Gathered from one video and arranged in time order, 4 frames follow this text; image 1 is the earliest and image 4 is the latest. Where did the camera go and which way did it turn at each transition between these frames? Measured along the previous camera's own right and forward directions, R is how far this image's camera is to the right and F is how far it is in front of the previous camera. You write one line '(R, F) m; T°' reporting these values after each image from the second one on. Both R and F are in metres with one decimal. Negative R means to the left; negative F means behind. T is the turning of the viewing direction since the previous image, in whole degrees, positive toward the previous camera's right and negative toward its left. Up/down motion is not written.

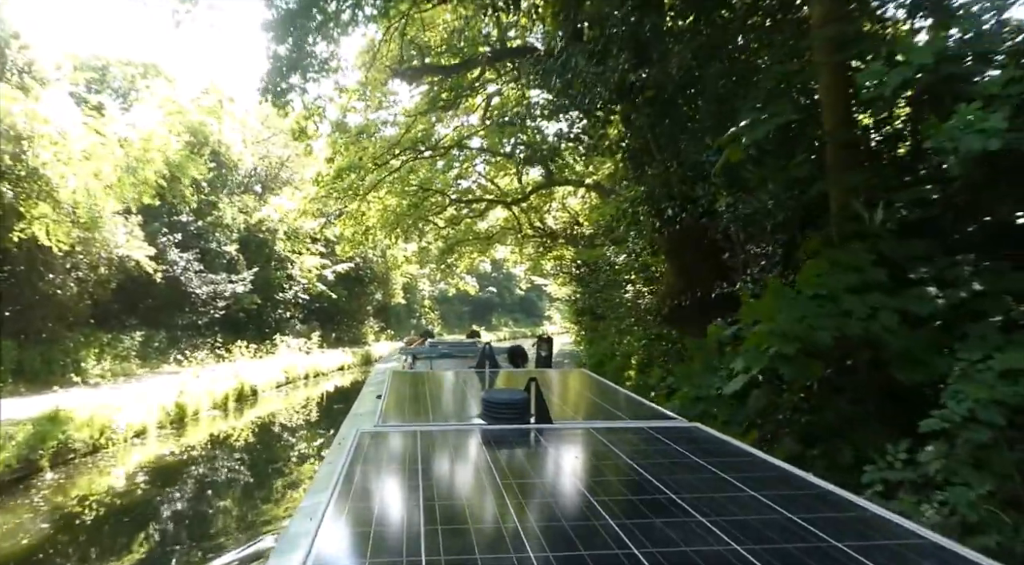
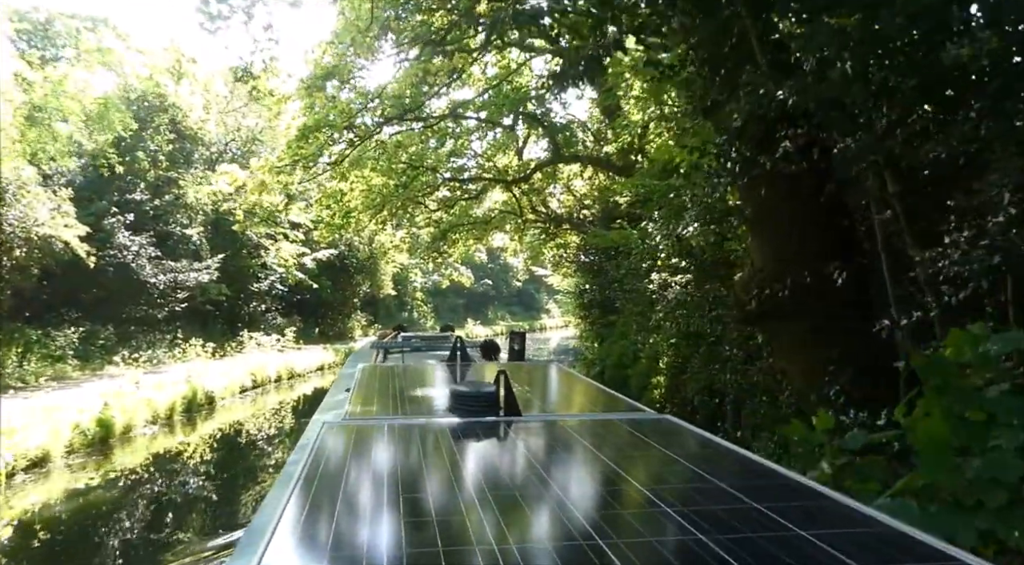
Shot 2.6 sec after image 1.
(-0.1, +1.4) m; +1°
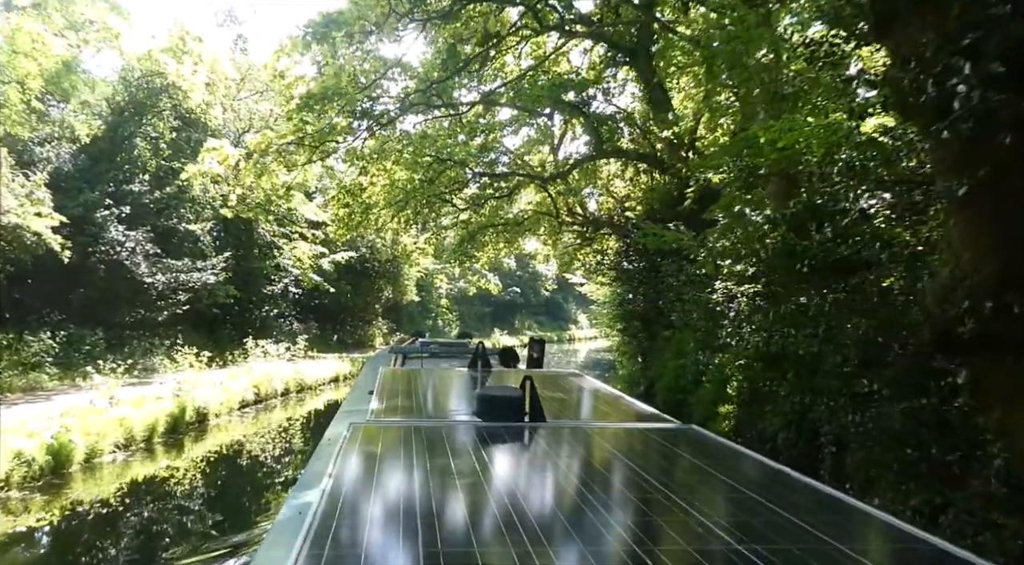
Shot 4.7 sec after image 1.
(-0.1, +1.1) m; -2°
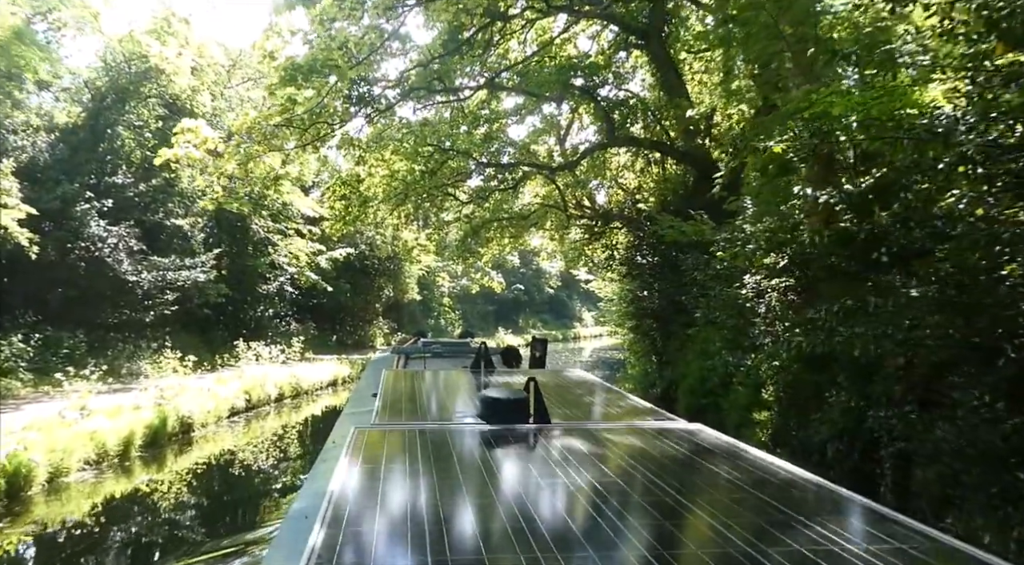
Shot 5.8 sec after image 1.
(-0.1, +0.6) m; 0°
